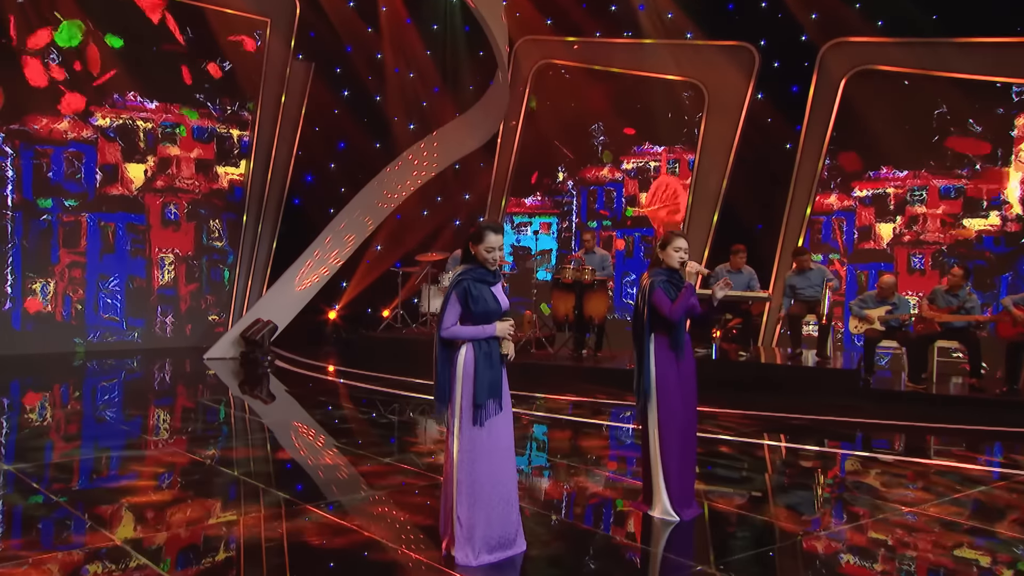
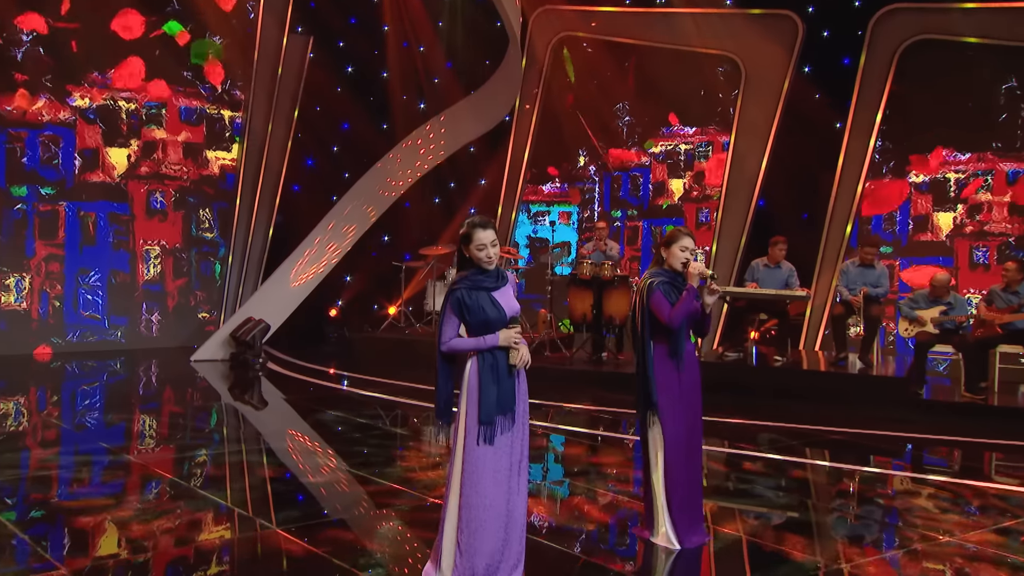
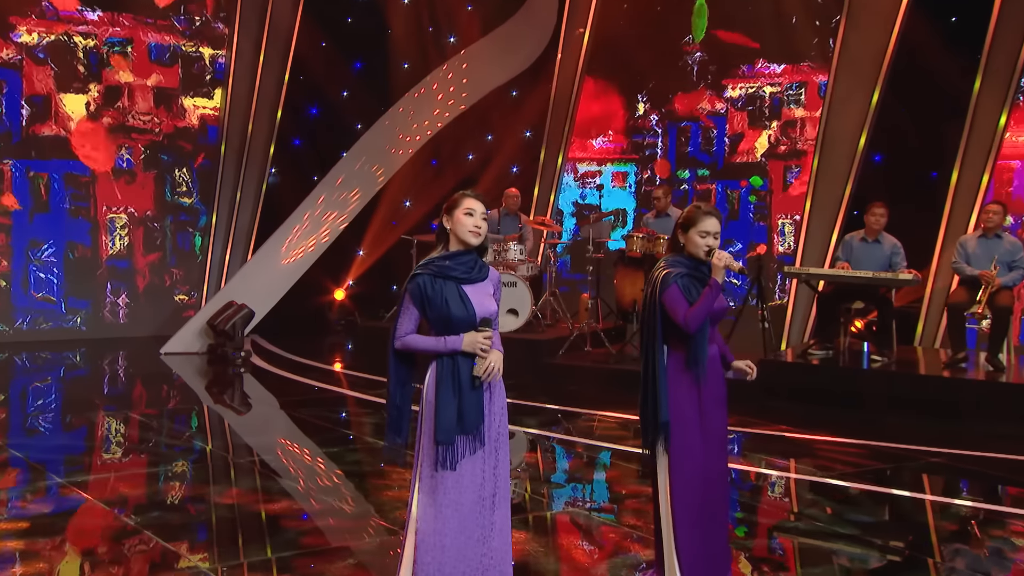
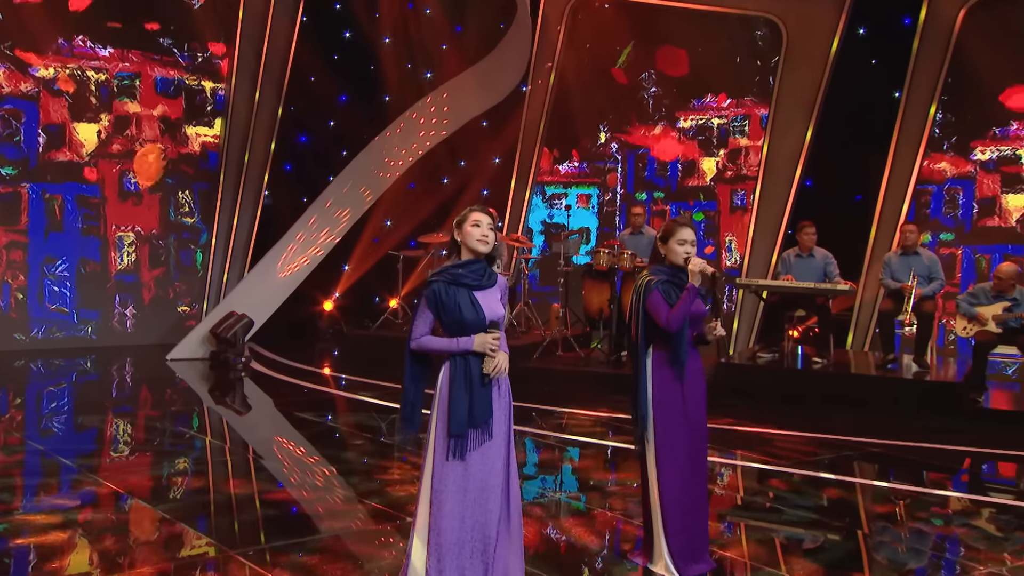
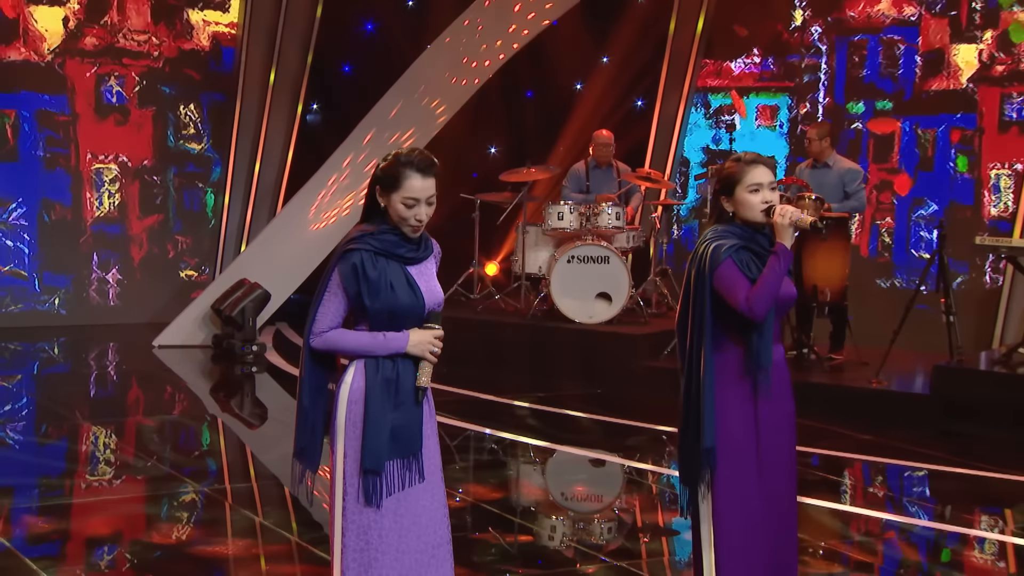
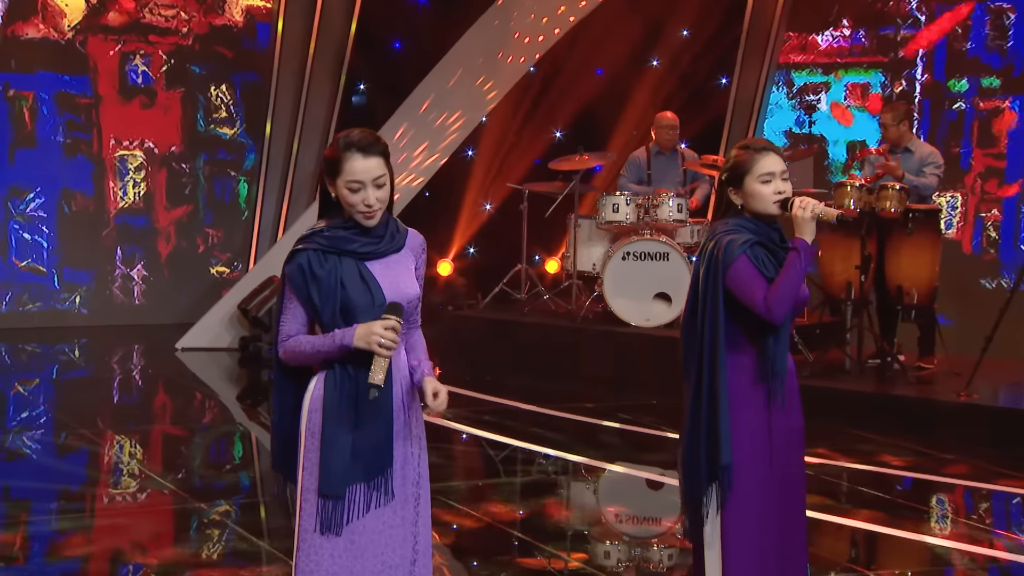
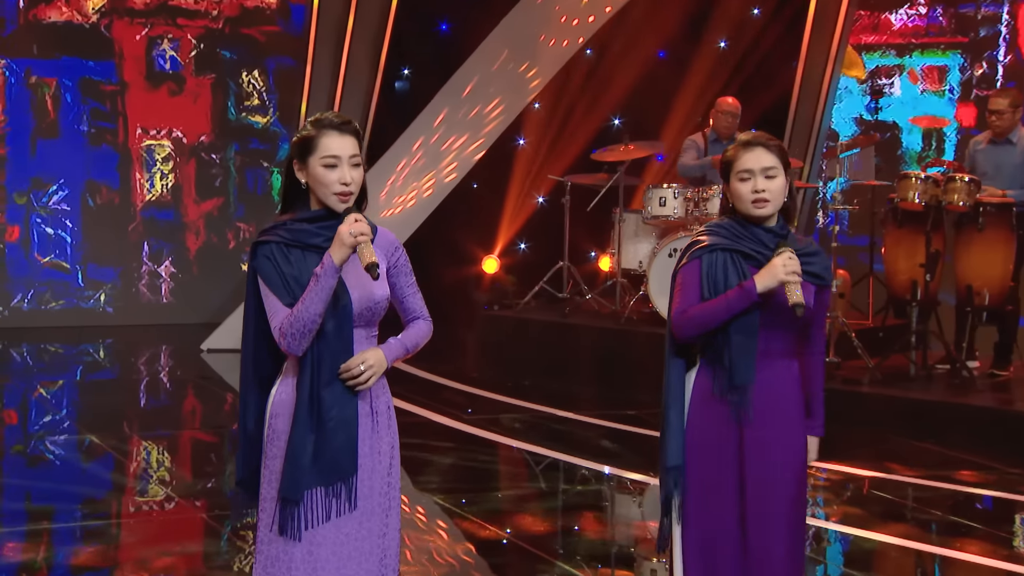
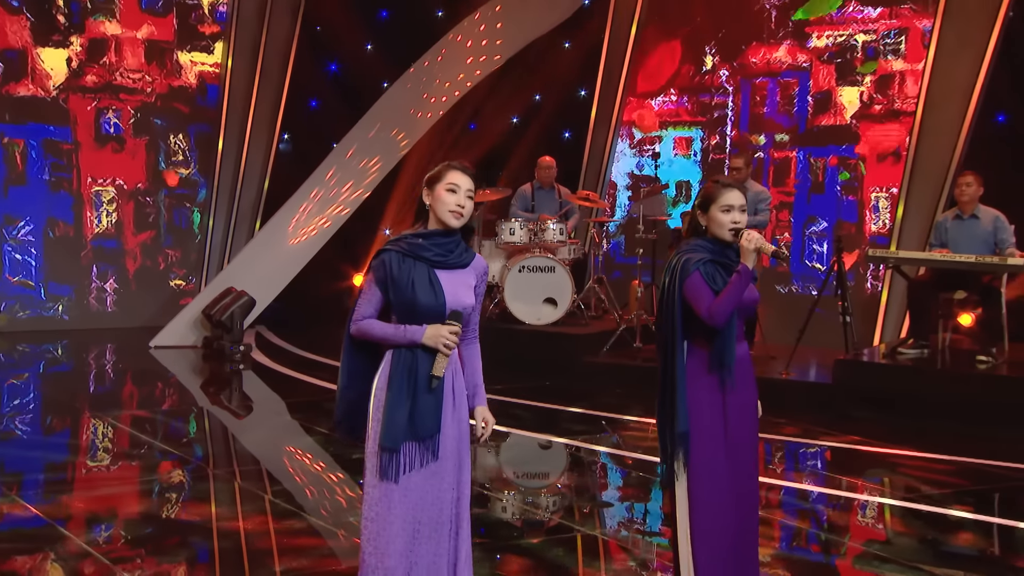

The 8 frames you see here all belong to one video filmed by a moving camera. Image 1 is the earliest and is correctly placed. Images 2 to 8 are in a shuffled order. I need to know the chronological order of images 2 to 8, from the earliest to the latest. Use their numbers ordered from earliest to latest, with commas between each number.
2, 4, 3, 8, 5, 6, 7
